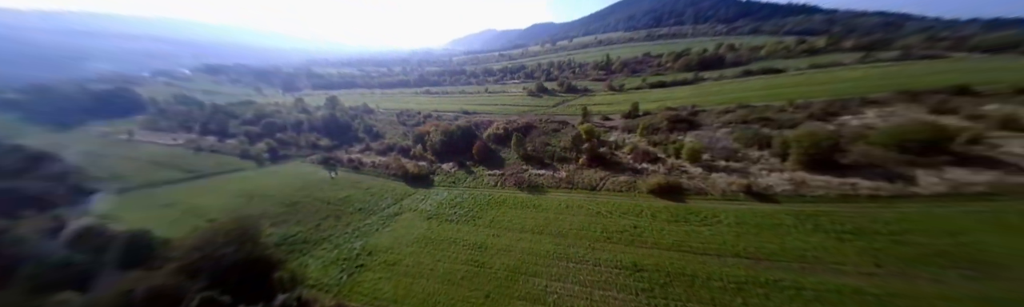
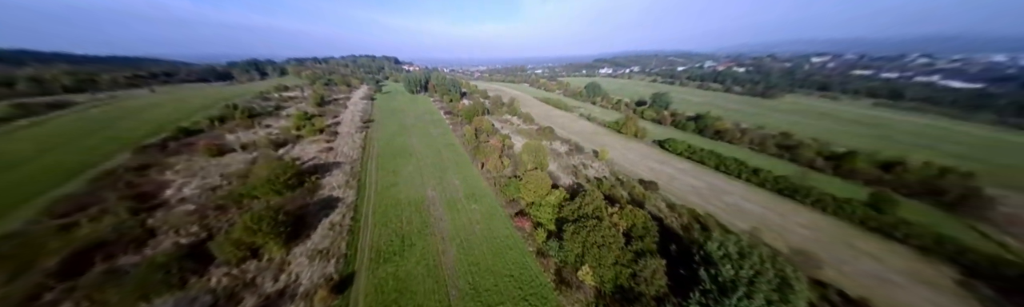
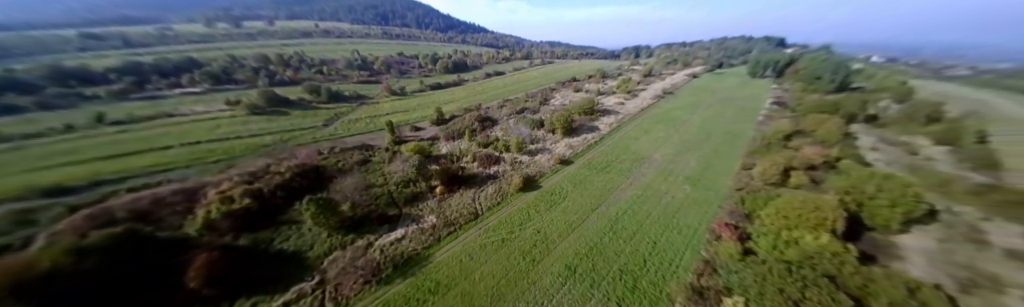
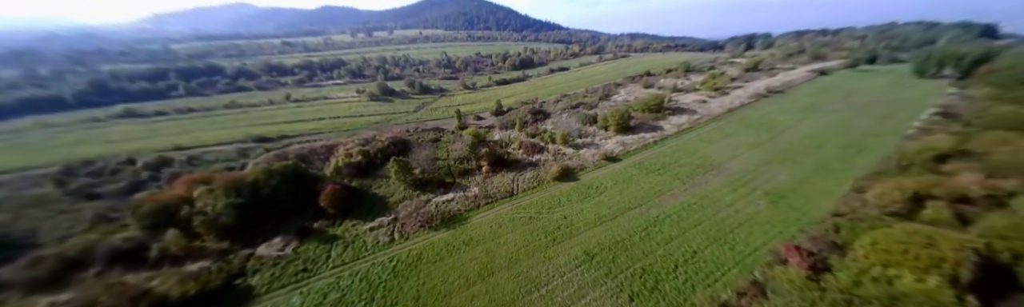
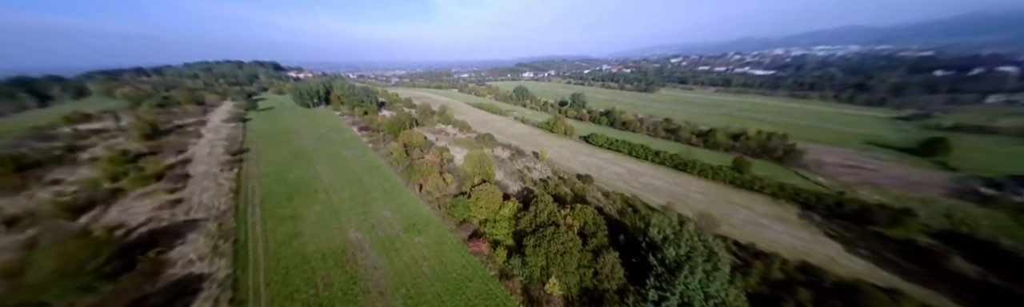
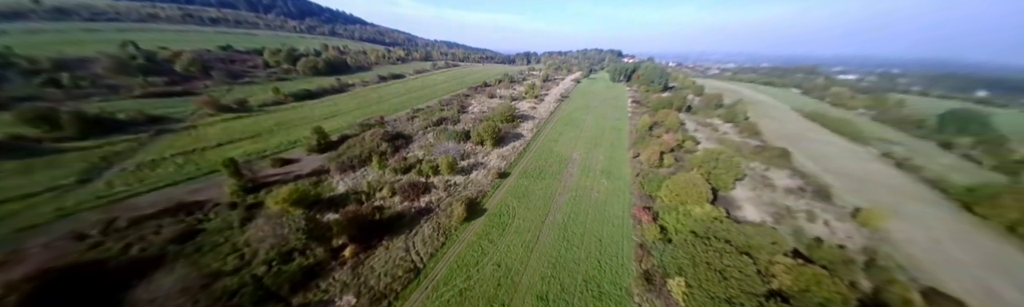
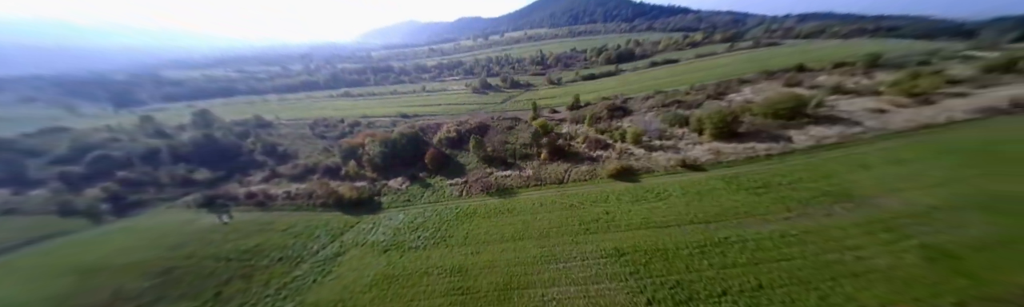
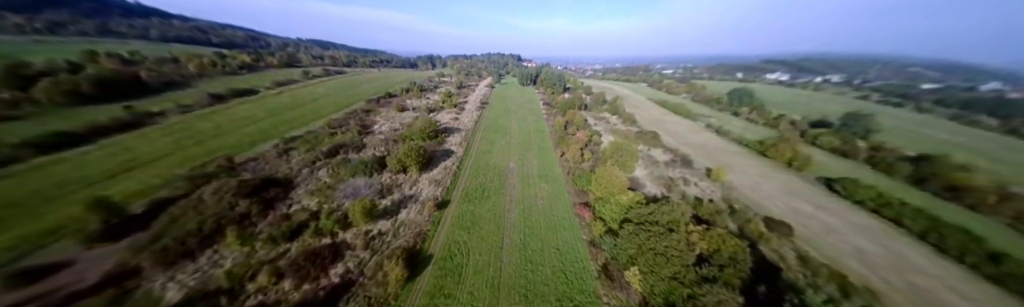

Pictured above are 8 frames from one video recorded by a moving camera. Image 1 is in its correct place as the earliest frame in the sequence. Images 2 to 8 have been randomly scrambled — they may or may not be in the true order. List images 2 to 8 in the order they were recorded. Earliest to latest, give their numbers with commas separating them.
7, 4, 3, 6, 8, 2, 5
